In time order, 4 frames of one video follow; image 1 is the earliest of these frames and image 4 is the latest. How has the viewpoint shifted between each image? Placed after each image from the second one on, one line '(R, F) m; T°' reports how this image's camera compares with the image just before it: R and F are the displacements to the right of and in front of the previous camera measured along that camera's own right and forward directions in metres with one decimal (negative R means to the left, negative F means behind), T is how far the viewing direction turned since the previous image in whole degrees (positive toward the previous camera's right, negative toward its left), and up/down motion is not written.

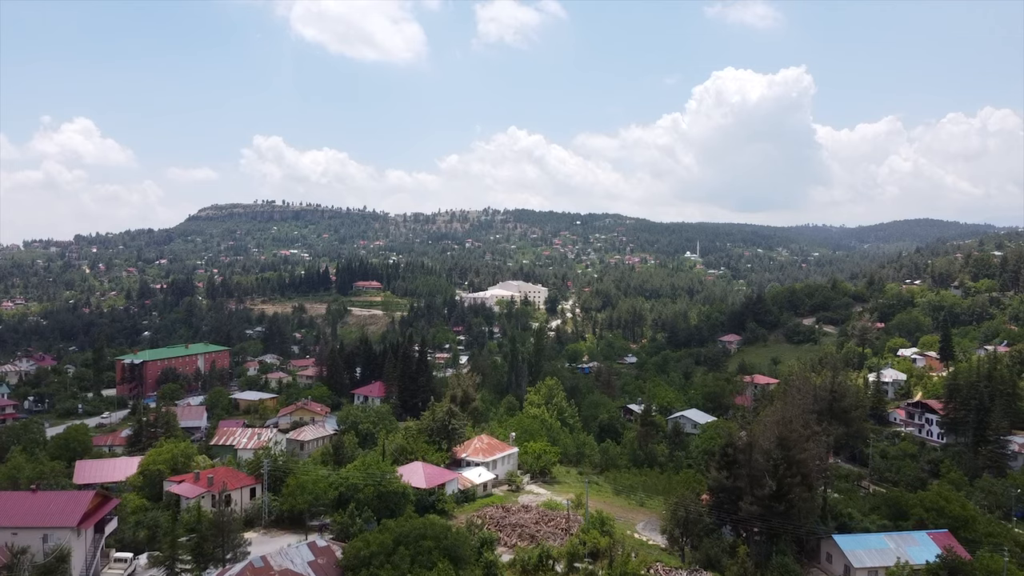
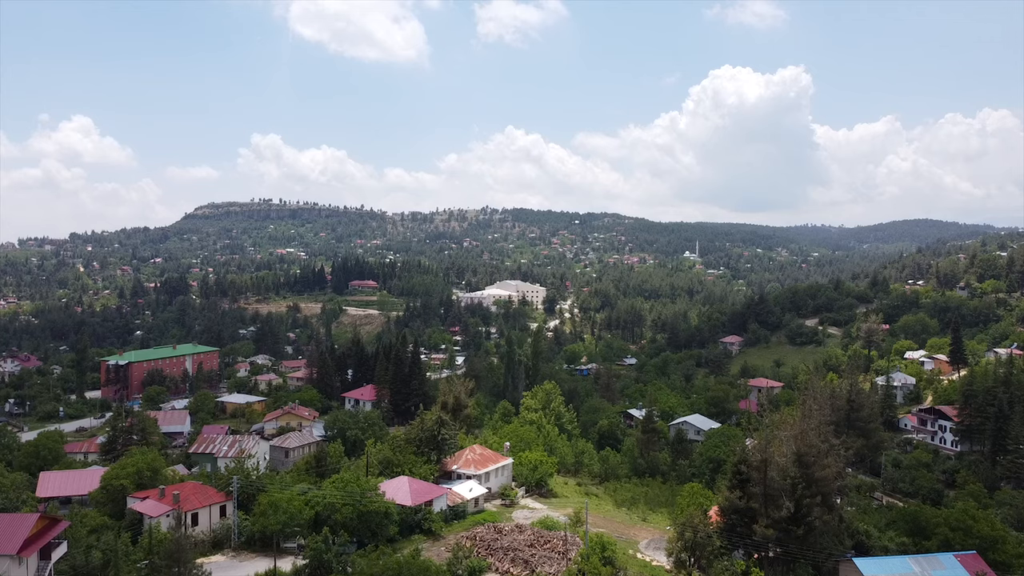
(+0.2, +2.1) m; 0°
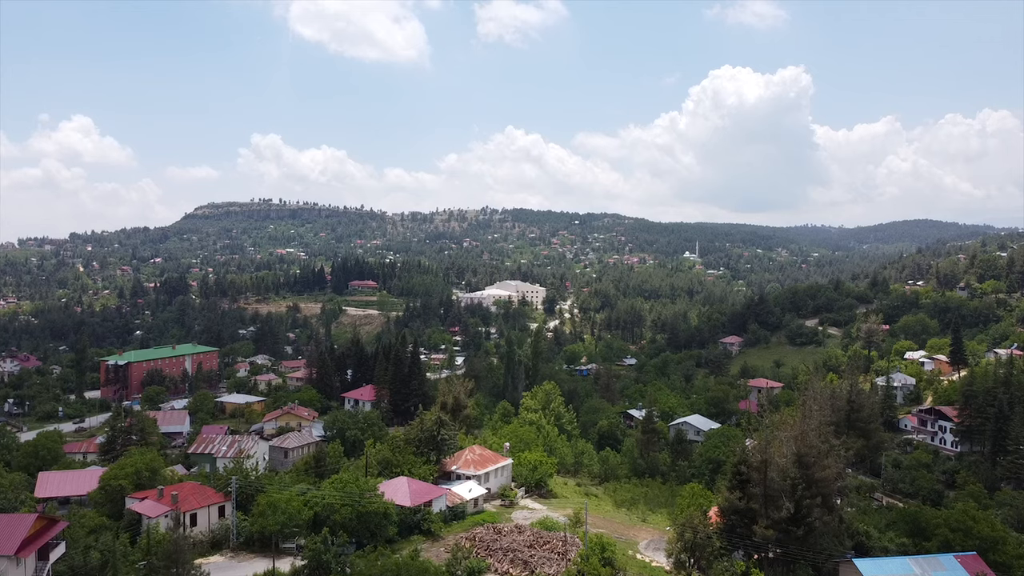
(0.0, 0.0) m; 0°
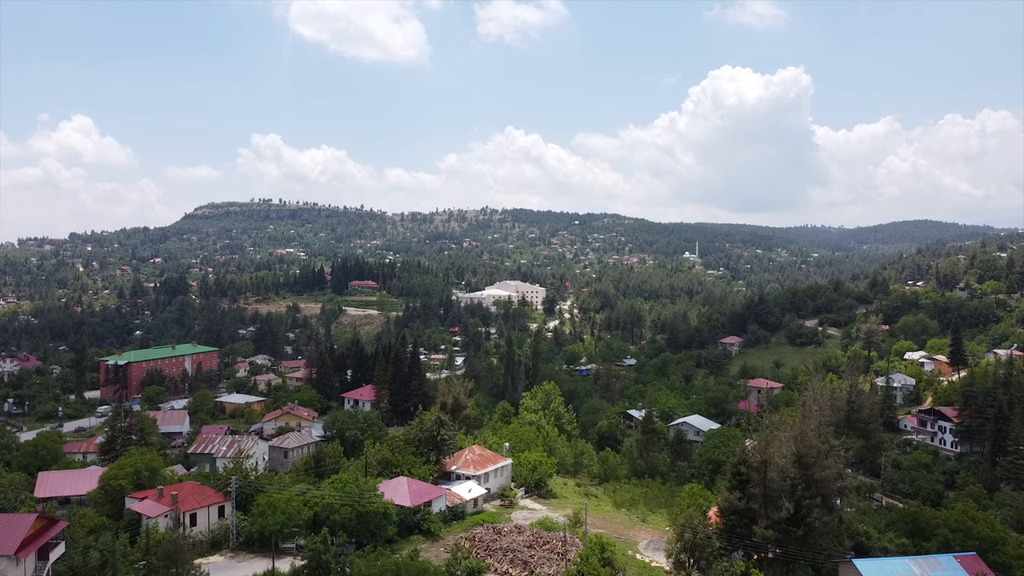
(0.0, 0.0) m; 0°
